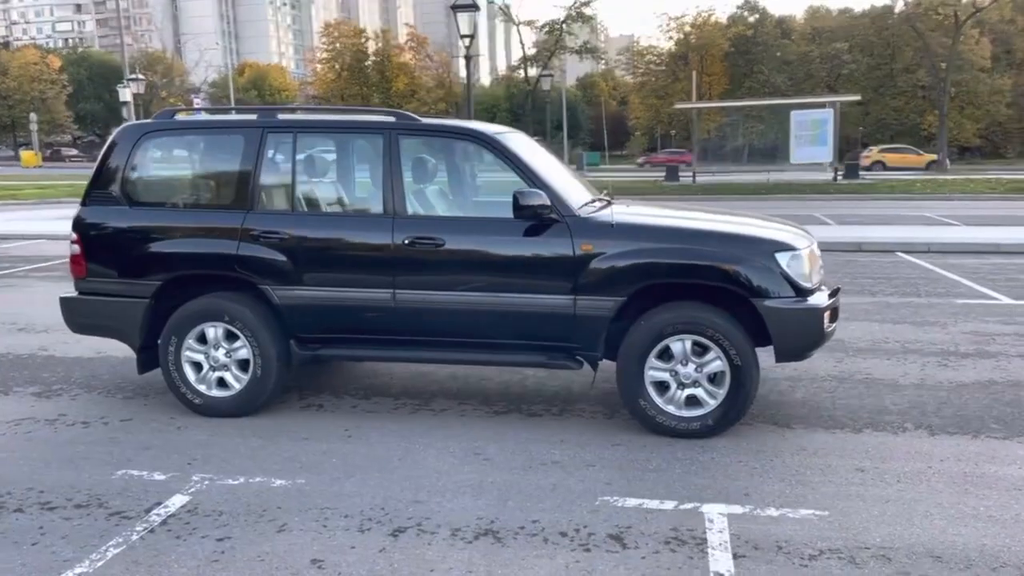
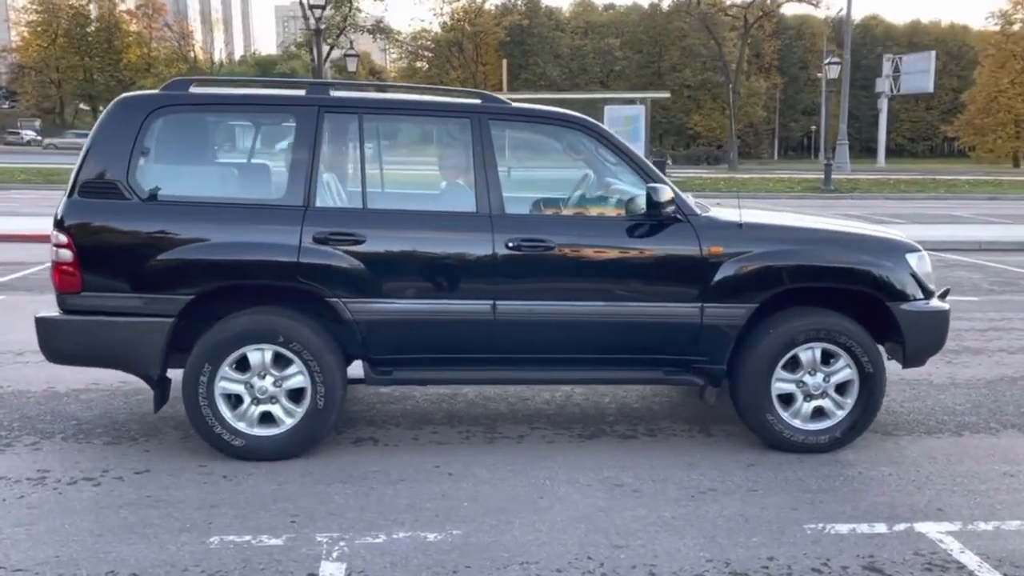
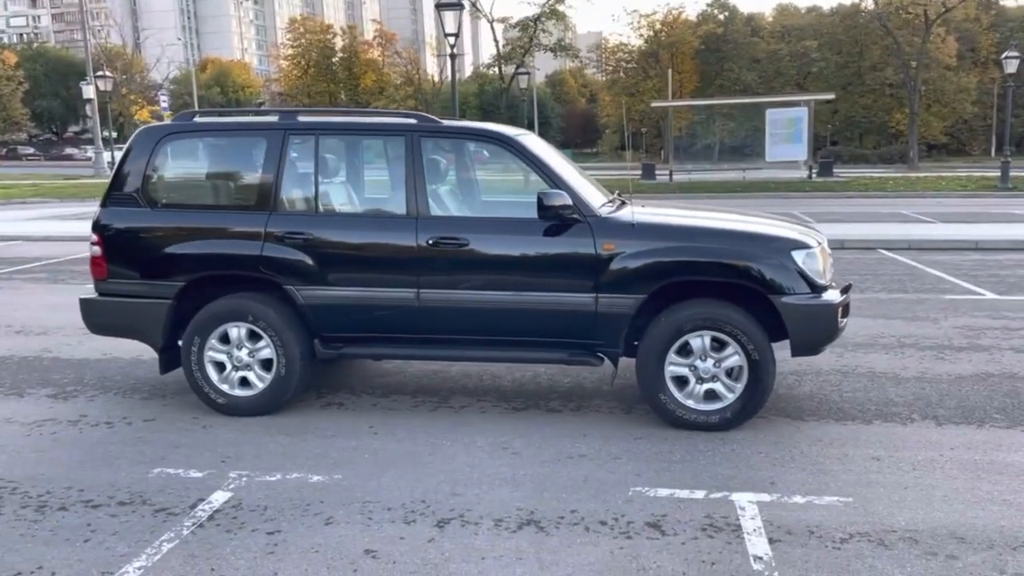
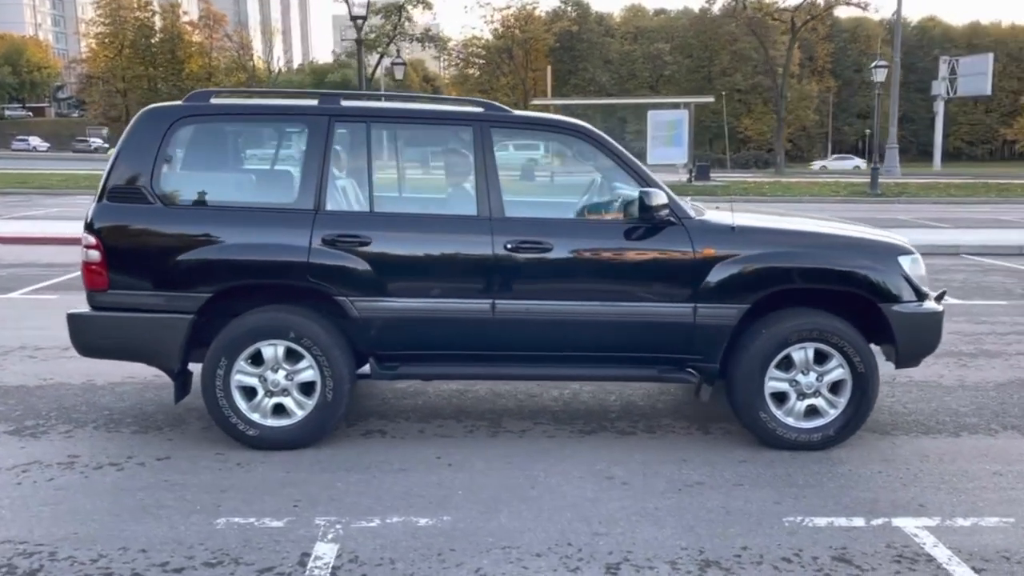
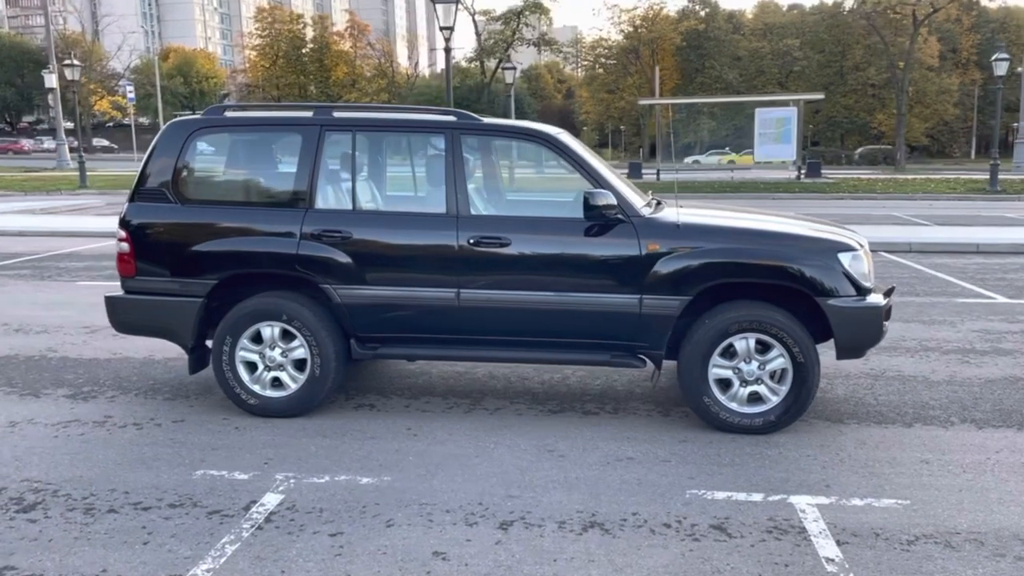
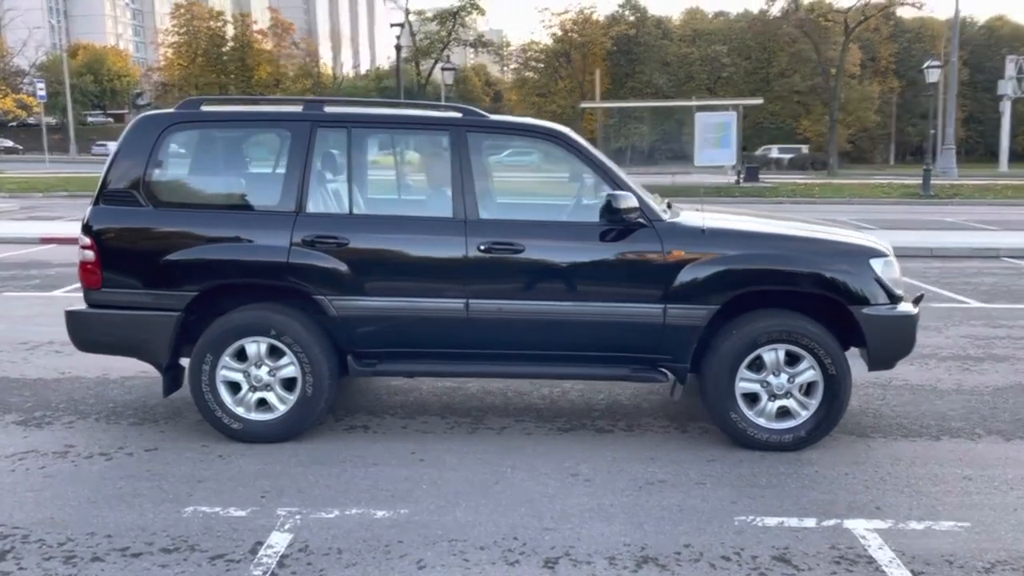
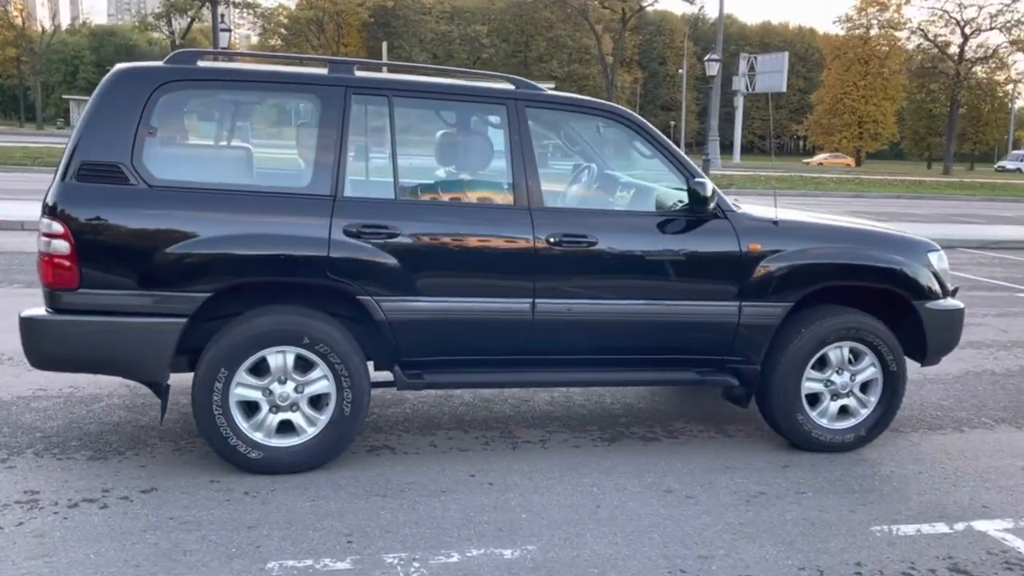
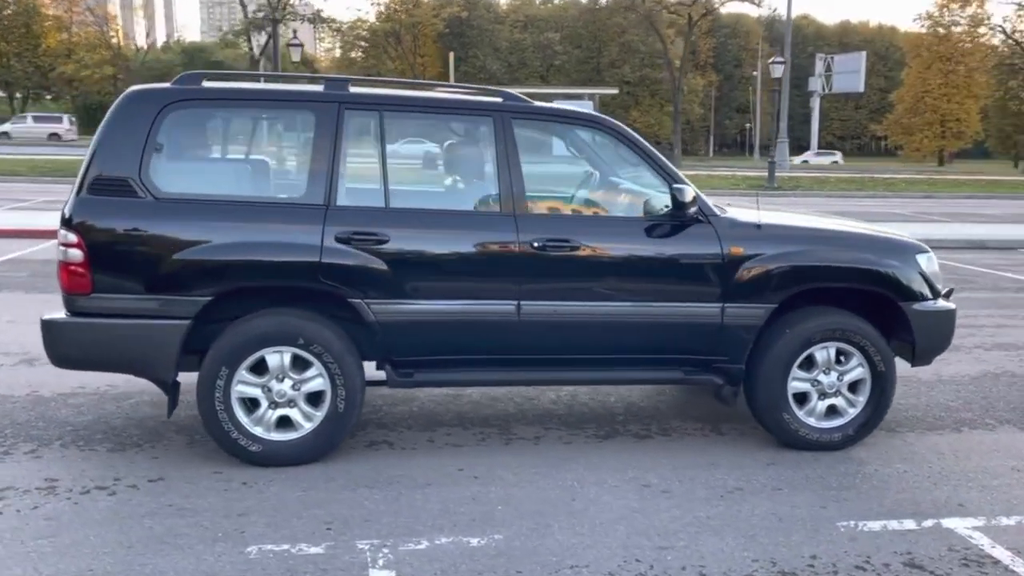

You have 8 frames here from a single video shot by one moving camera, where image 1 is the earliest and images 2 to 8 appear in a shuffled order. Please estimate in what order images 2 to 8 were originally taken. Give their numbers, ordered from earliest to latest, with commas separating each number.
3, 5, 6, 4, 2, 8, 7
